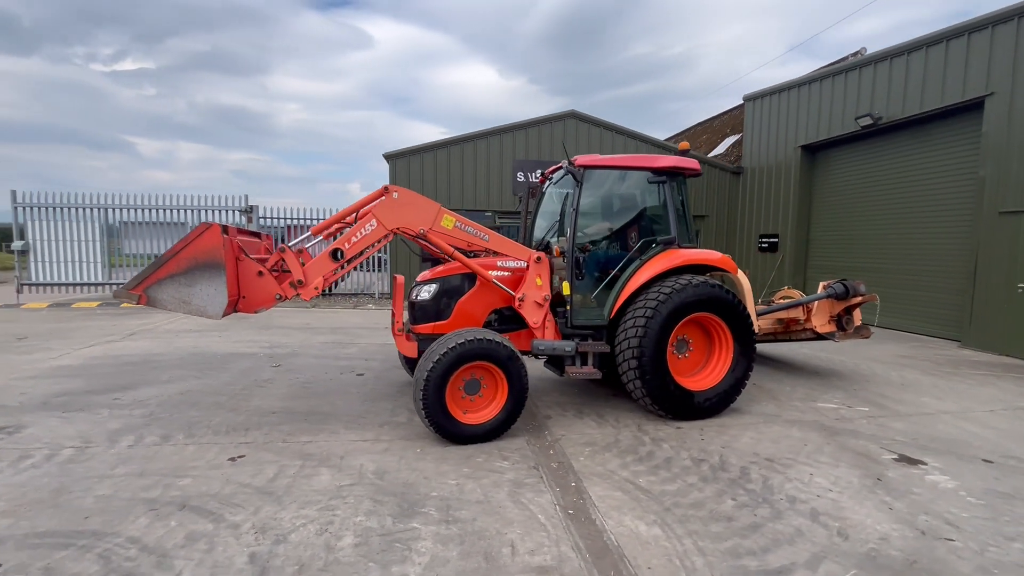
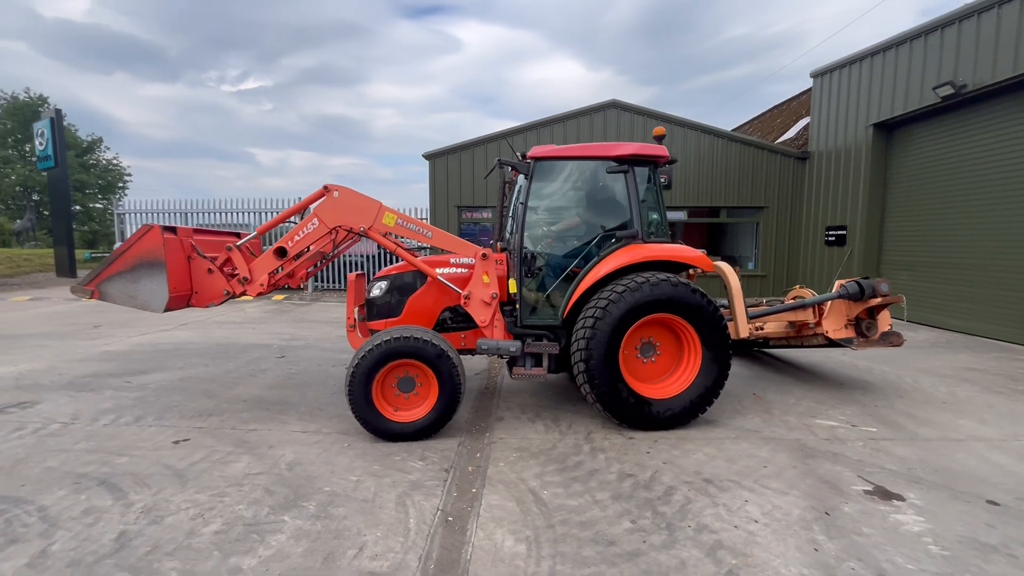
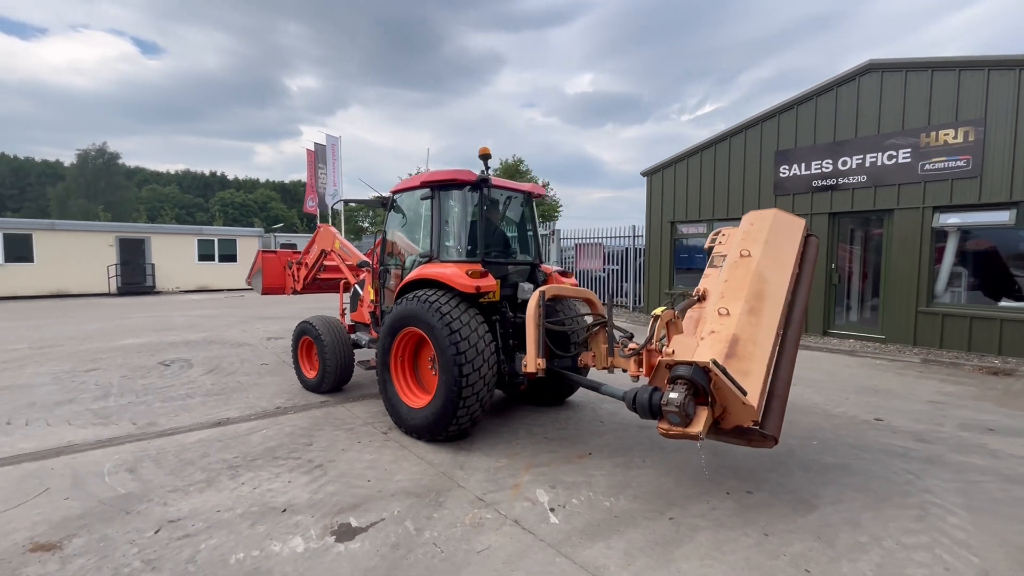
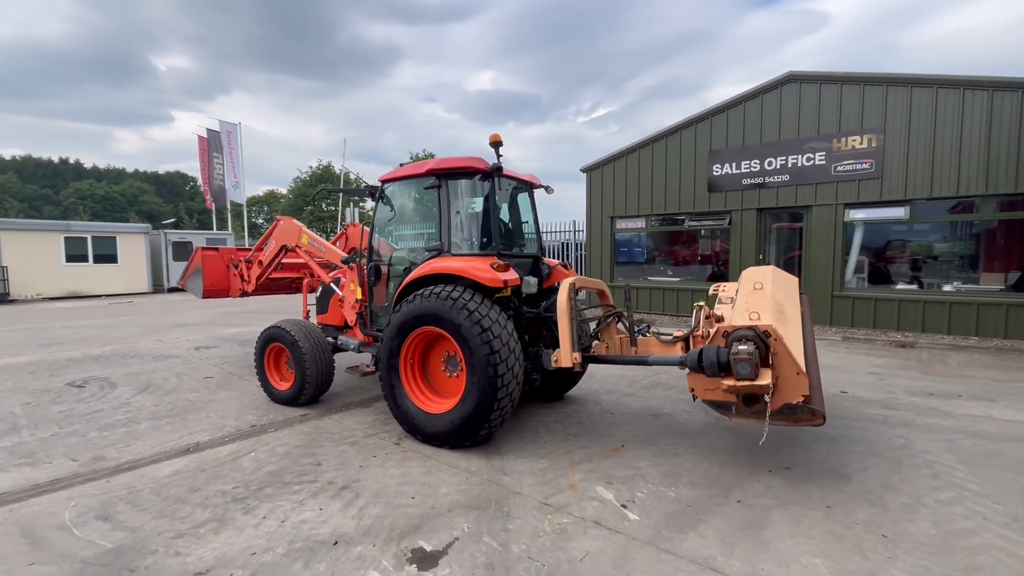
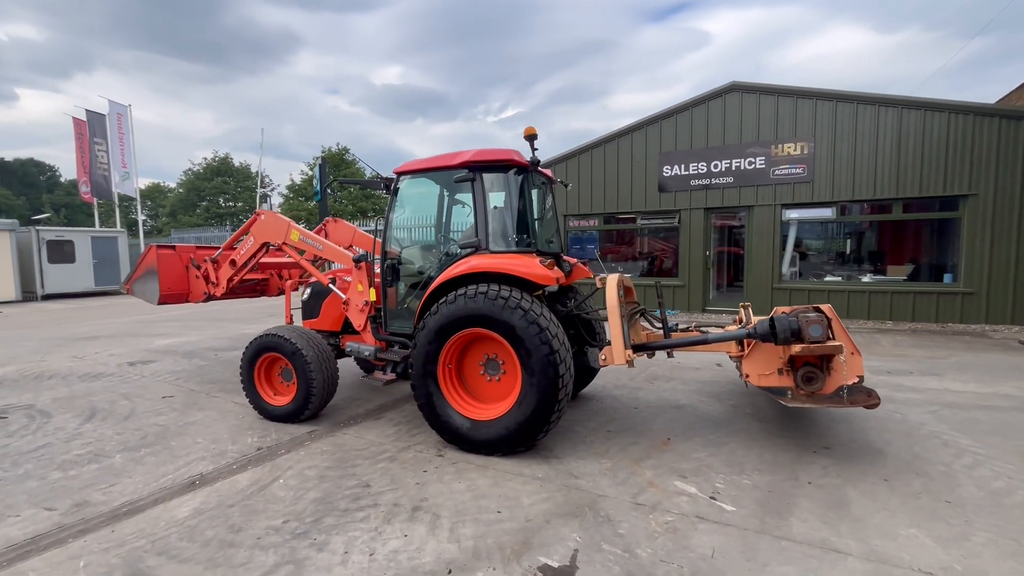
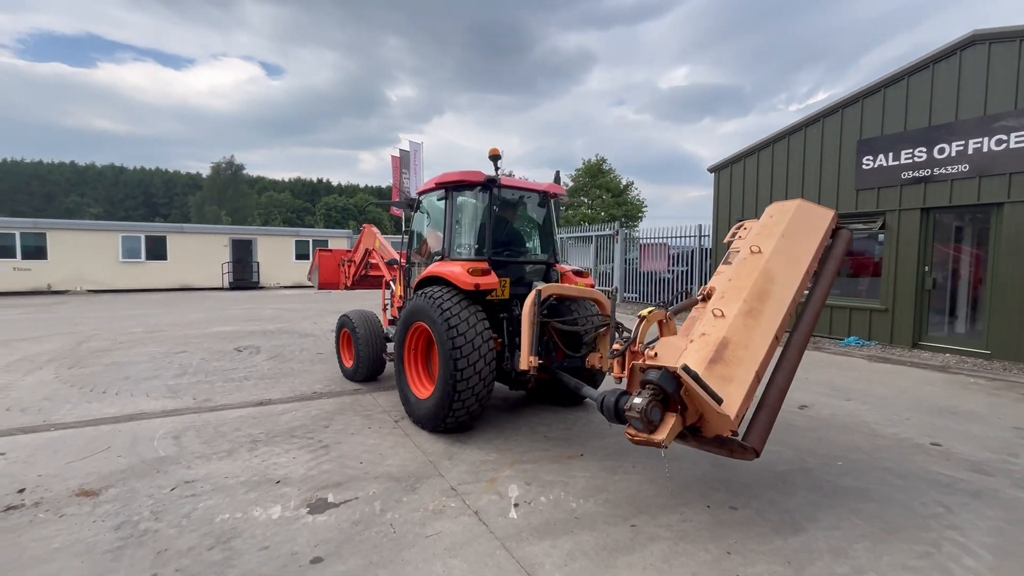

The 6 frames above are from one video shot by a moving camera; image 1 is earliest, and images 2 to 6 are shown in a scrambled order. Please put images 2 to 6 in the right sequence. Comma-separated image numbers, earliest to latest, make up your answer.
2, 5, 4, 3, 6
